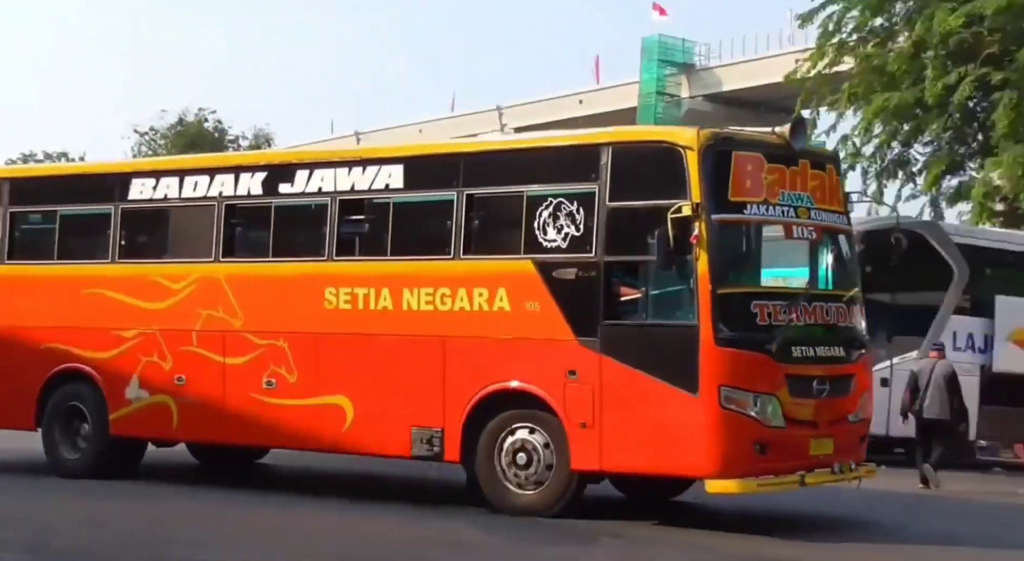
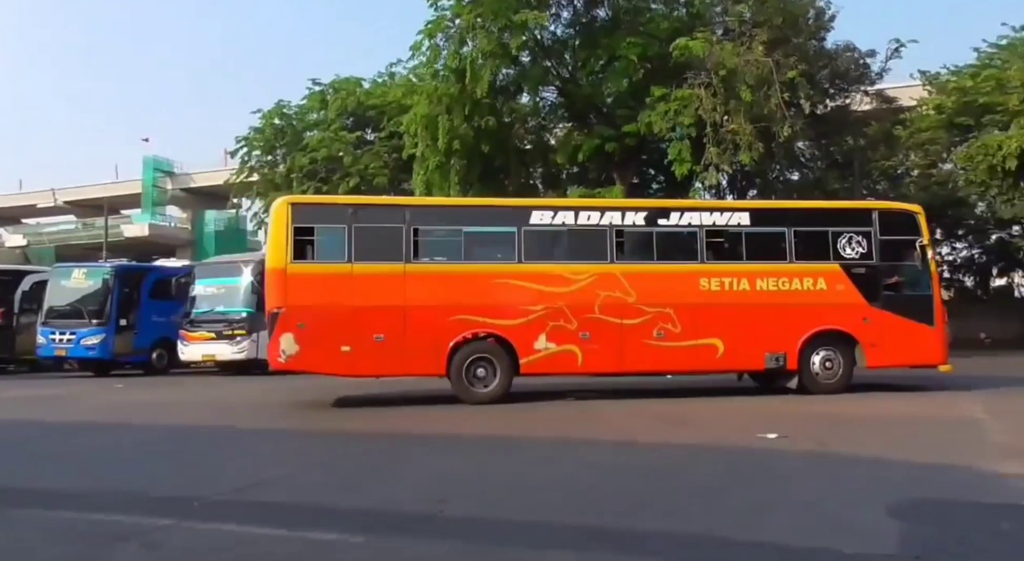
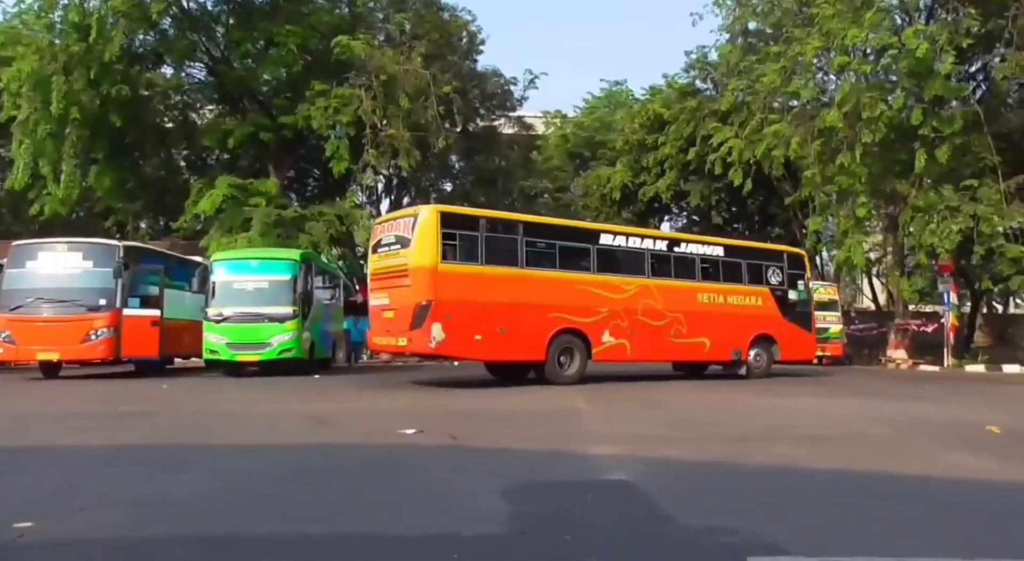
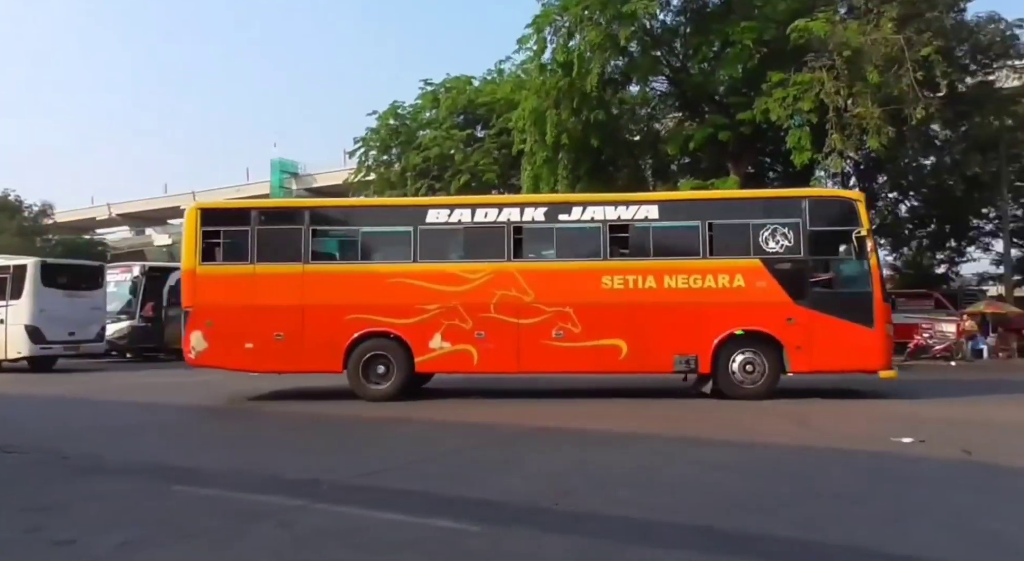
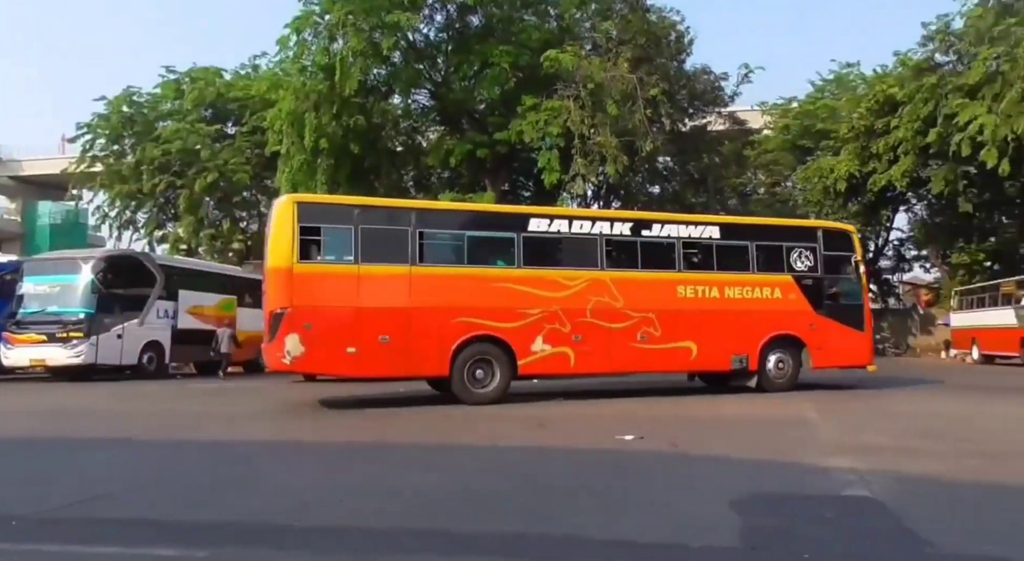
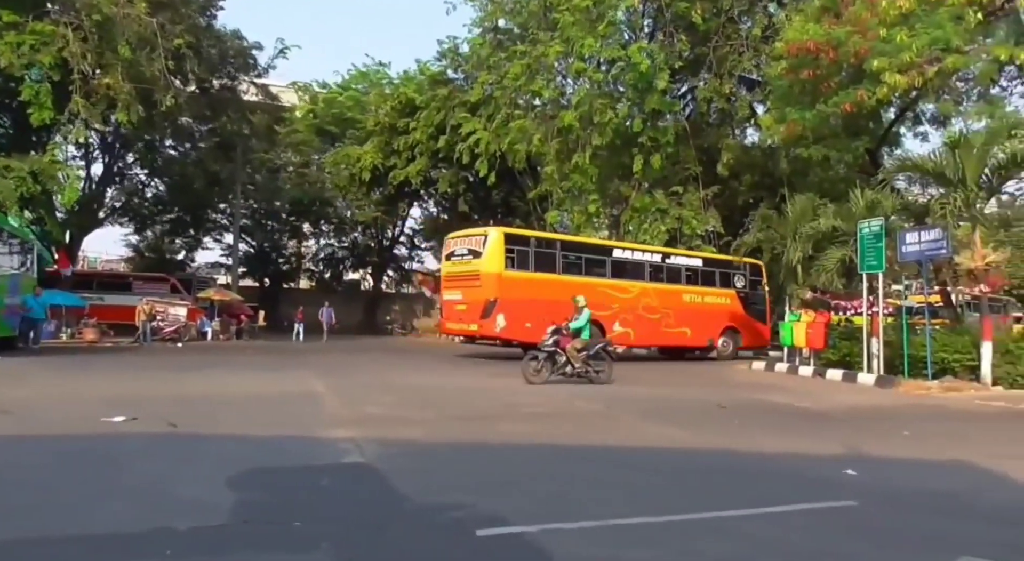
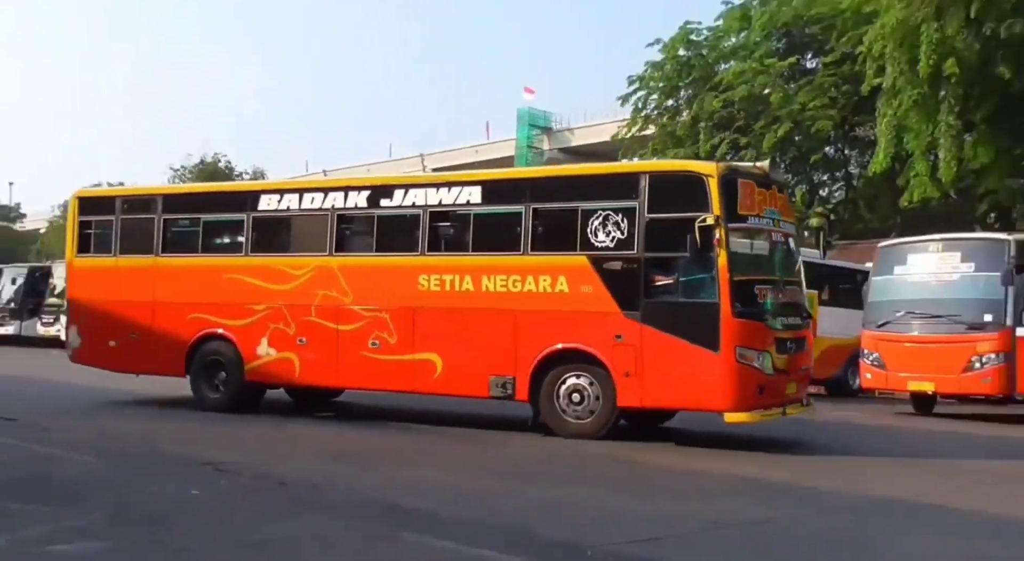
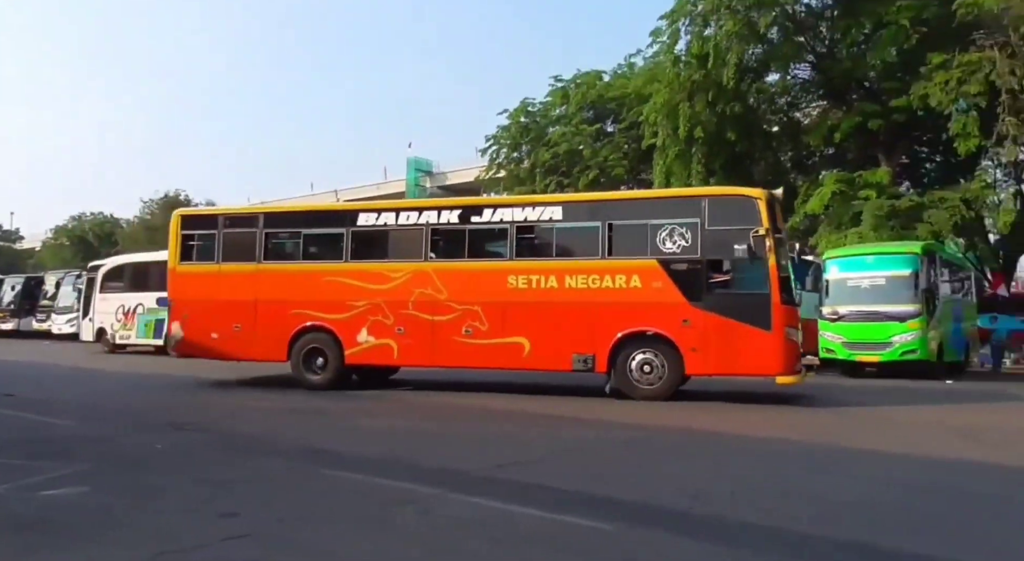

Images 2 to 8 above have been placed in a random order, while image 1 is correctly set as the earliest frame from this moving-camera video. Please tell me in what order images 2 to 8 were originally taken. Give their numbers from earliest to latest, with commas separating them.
7, 8, 4, 2, 5, 3, 6
